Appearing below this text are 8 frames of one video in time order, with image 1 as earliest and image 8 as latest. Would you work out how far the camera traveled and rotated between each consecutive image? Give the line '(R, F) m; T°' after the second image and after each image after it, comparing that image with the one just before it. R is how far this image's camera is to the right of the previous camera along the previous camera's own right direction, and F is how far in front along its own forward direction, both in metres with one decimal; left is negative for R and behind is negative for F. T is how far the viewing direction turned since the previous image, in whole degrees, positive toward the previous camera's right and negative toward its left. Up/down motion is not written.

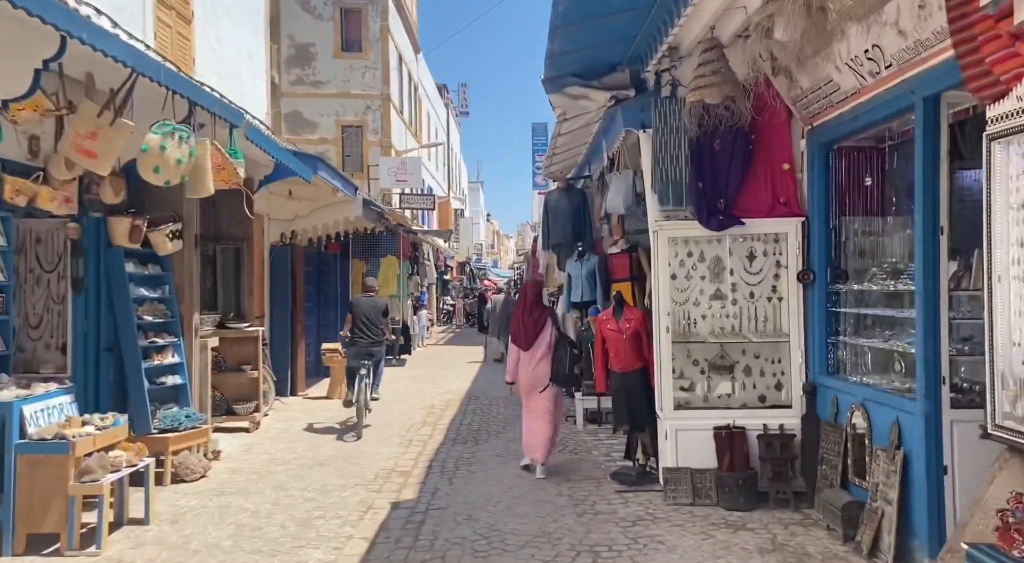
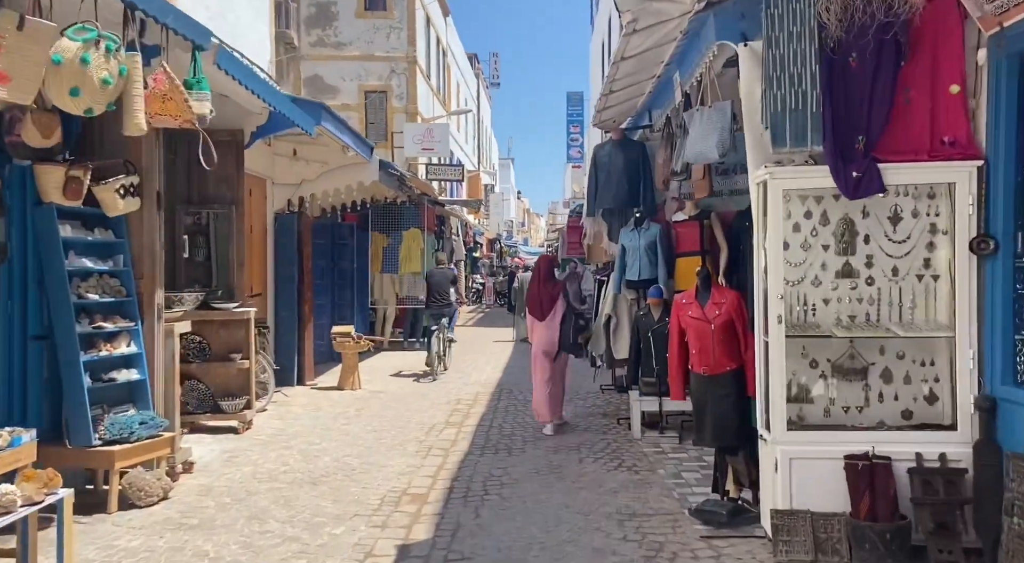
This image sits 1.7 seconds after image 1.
(-0.1, +1.7) m; -2°
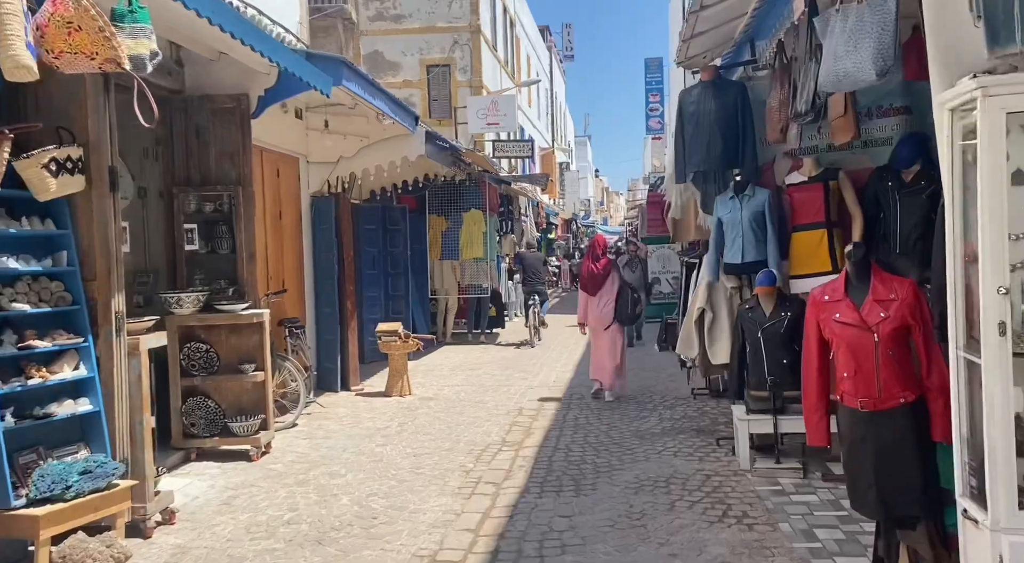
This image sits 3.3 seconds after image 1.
(+0.1, +1.6) m; -5°
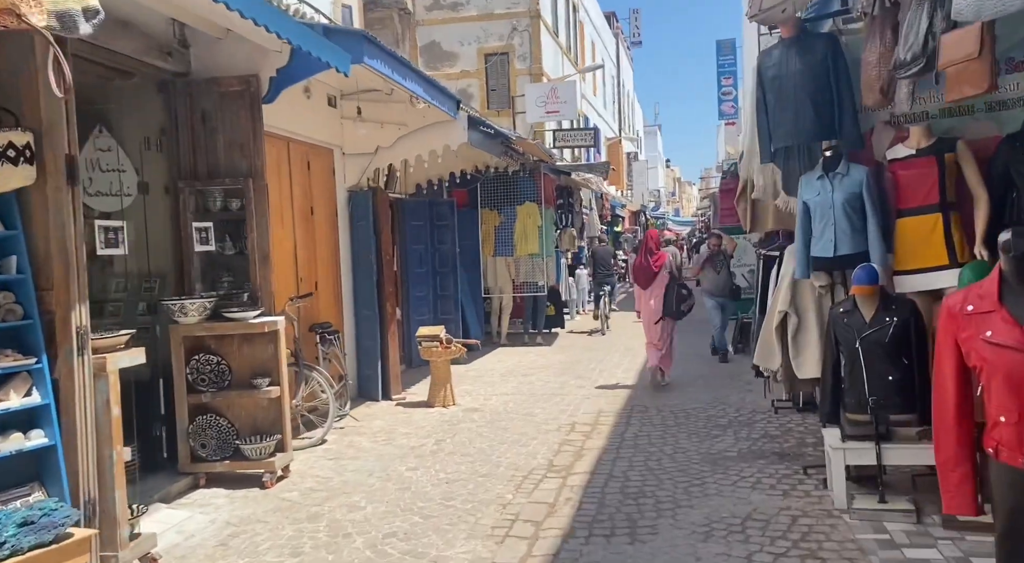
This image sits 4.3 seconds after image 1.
(+0.2, +0.9) m; -5°
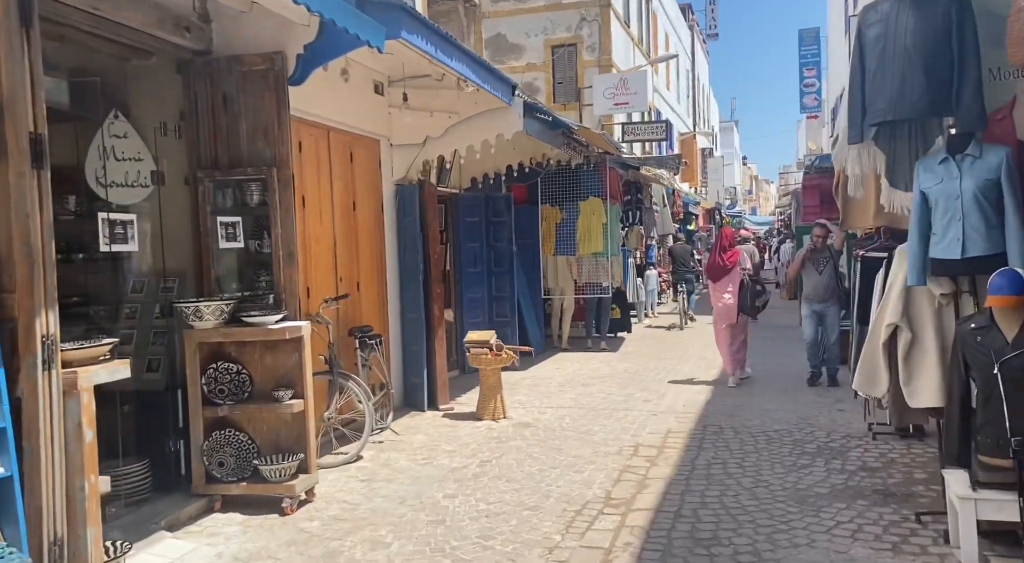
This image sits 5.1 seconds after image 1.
(+0.1, +0.8) m; -5°
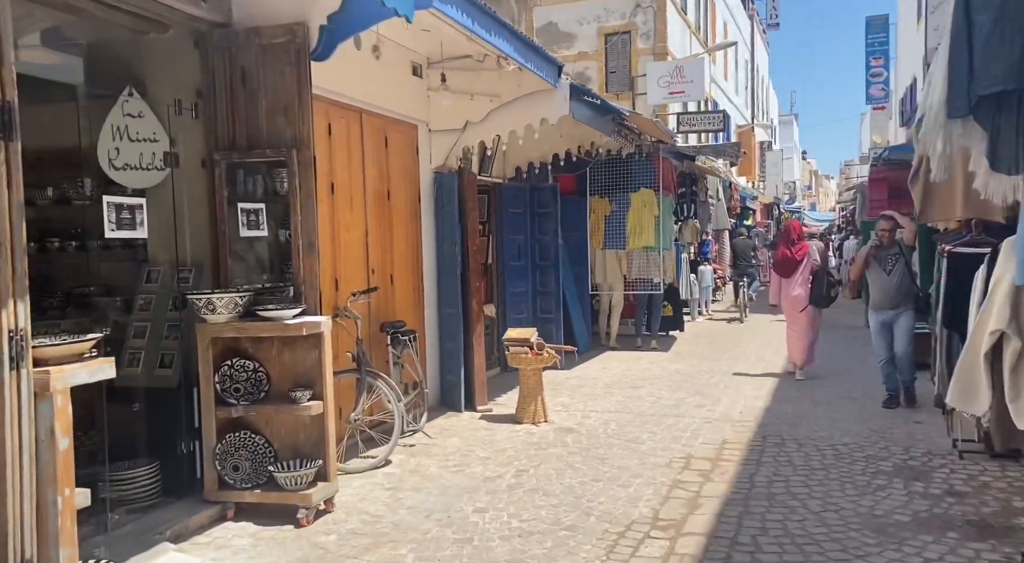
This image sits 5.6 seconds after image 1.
(+0.1, +0.5) m; -3°
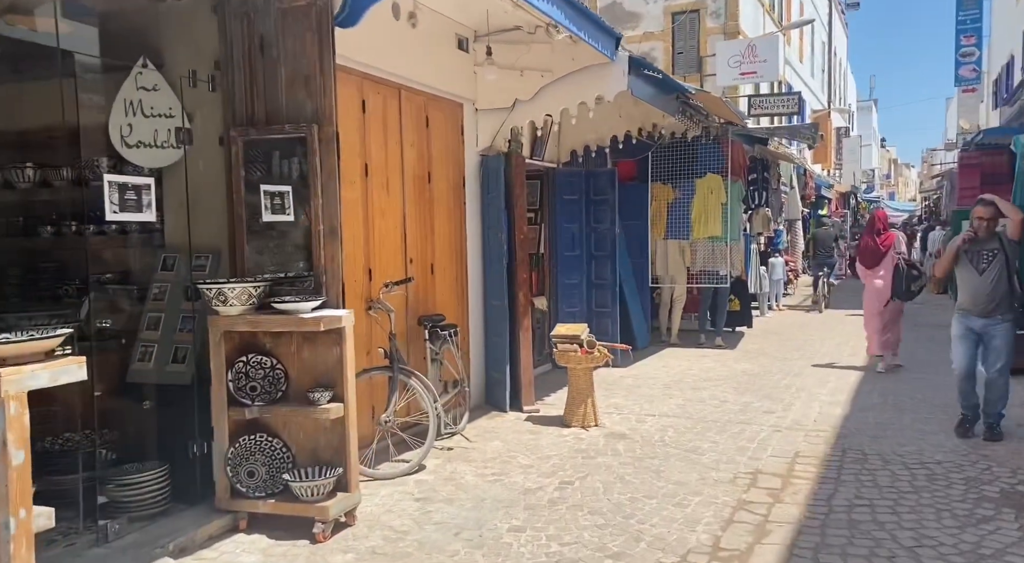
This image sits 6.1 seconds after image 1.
(+0.1, +0.6) m; -4°
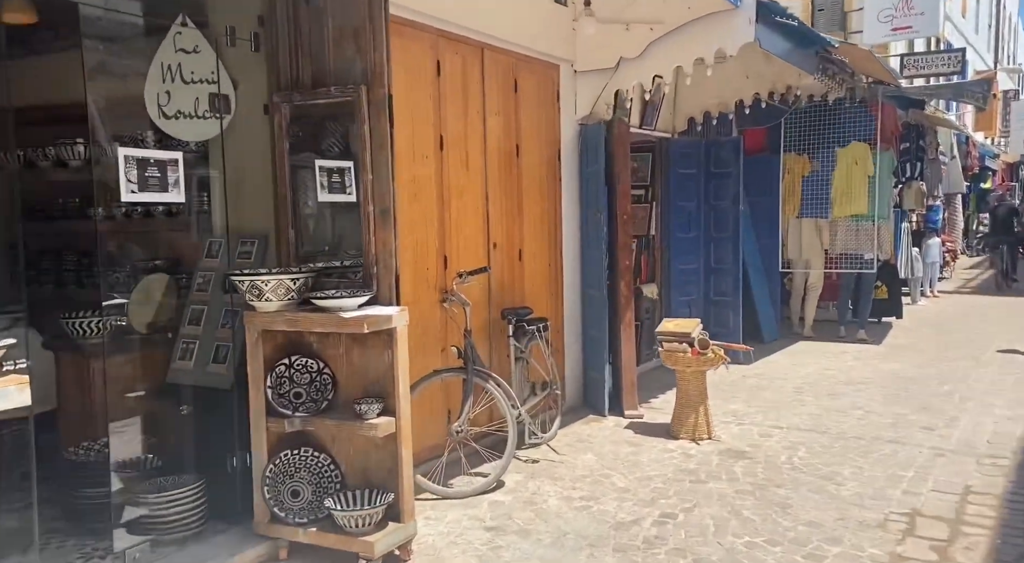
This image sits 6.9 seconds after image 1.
(+0.2, +0.8) m; -8°
